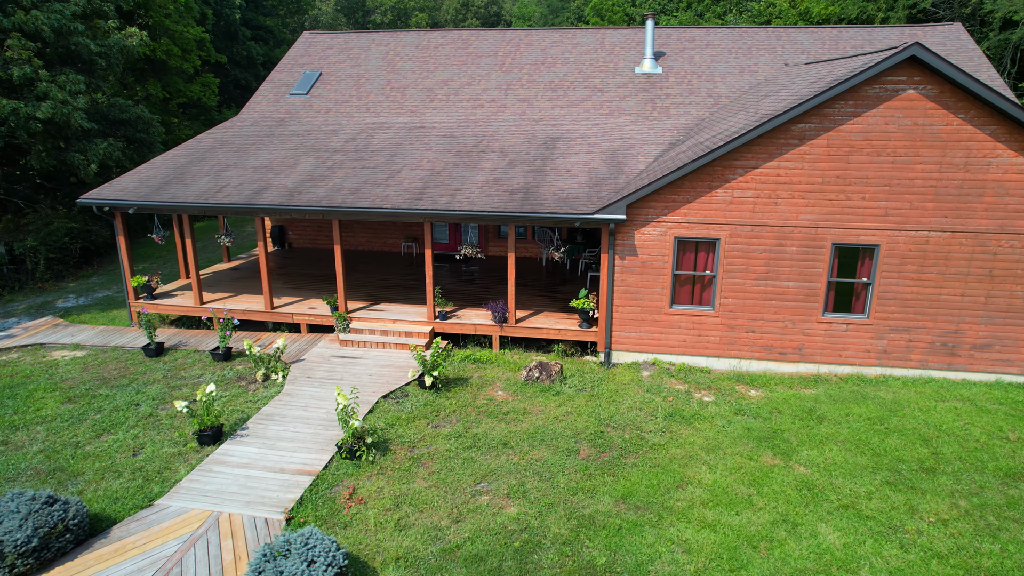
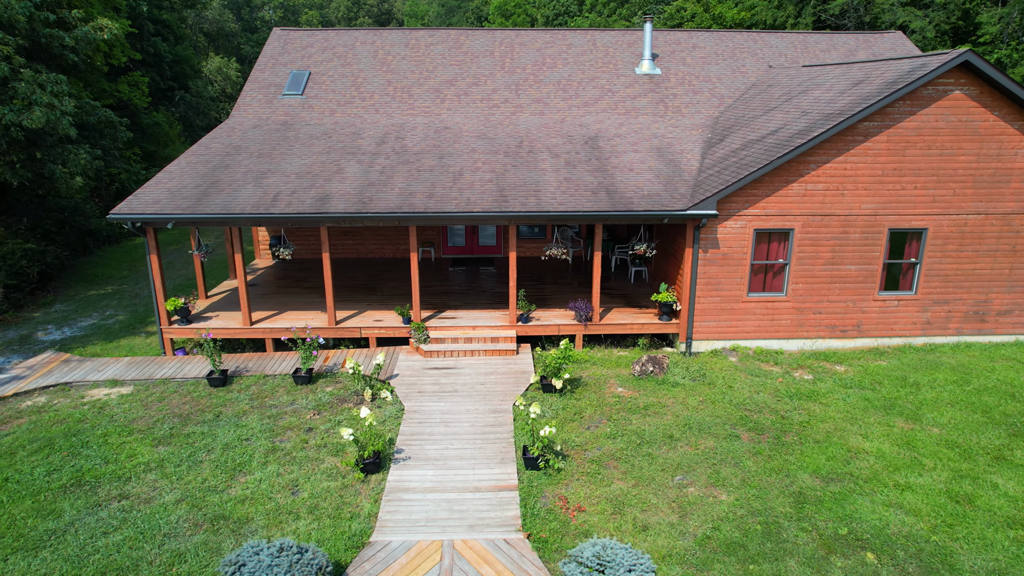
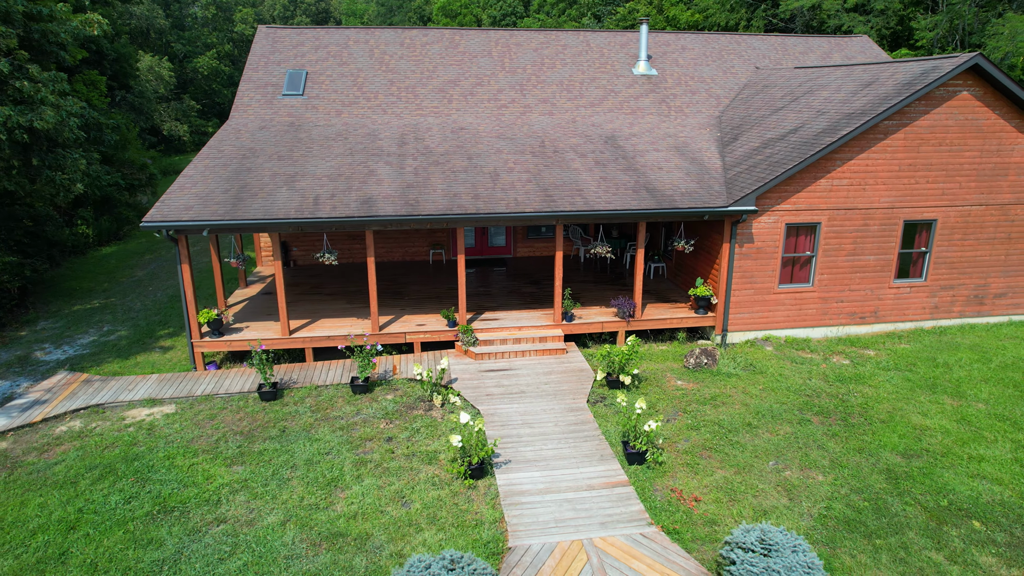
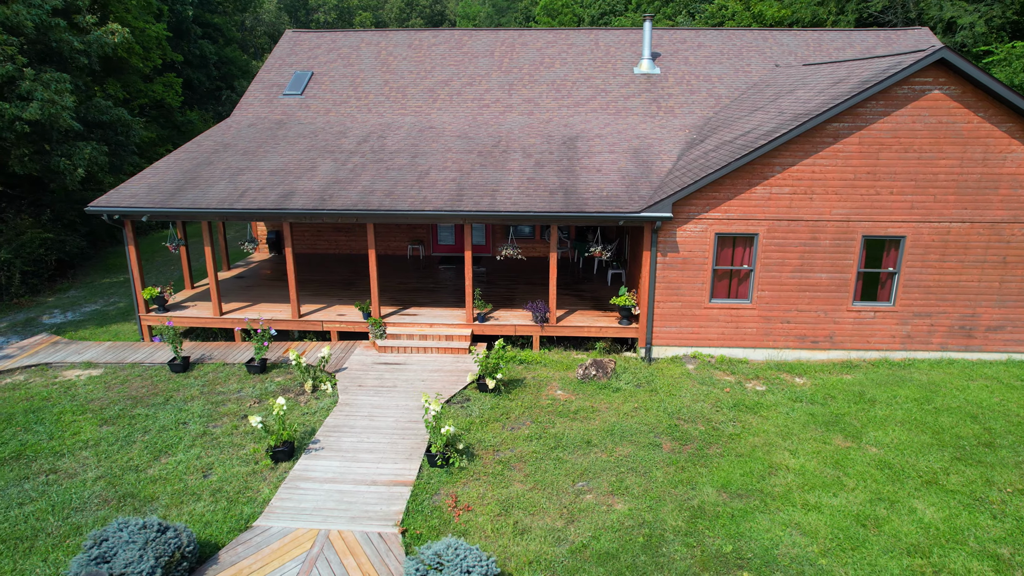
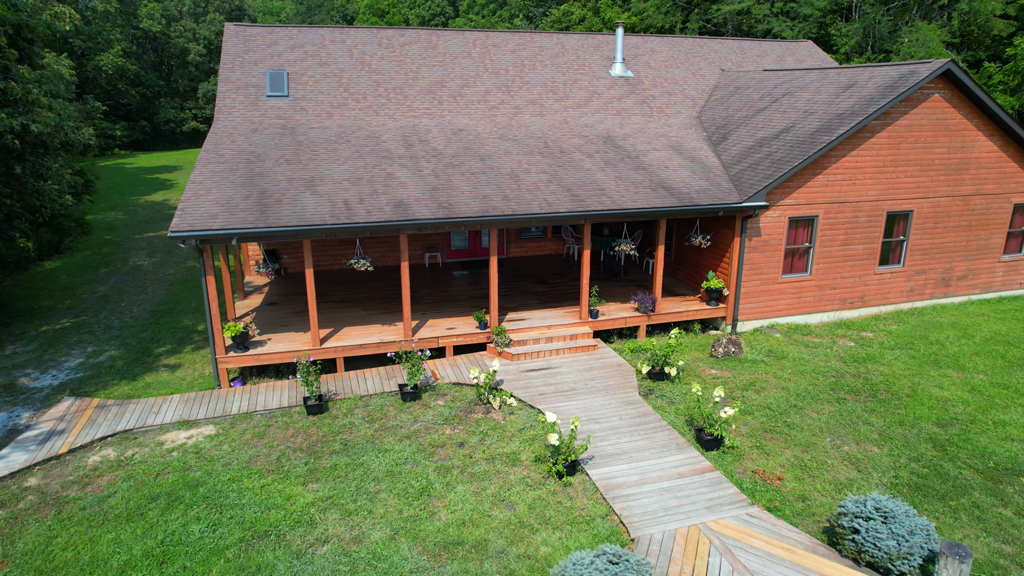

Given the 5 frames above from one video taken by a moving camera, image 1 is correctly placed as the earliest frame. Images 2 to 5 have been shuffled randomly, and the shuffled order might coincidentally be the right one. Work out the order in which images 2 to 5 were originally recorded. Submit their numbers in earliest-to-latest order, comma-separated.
4, 2, 3, 5
